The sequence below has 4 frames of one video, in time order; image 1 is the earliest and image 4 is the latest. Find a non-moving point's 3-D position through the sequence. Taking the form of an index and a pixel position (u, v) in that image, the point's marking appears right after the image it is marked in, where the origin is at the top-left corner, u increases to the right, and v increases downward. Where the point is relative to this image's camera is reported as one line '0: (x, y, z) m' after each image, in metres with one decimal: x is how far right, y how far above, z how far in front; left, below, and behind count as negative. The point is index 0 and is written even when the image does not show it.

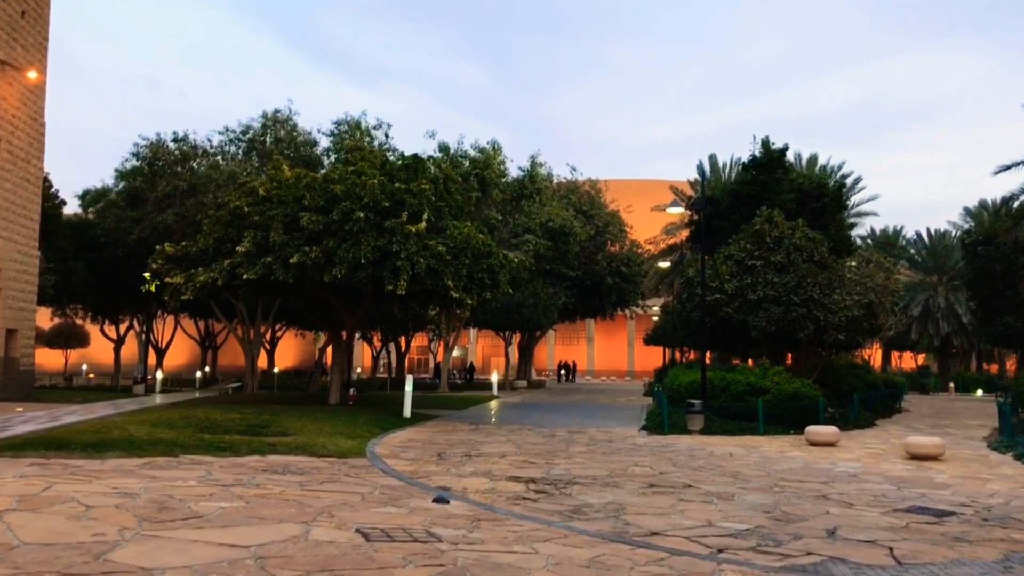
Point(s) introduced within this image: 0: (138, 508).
0: (-3.8, -2.2, +8.0) m
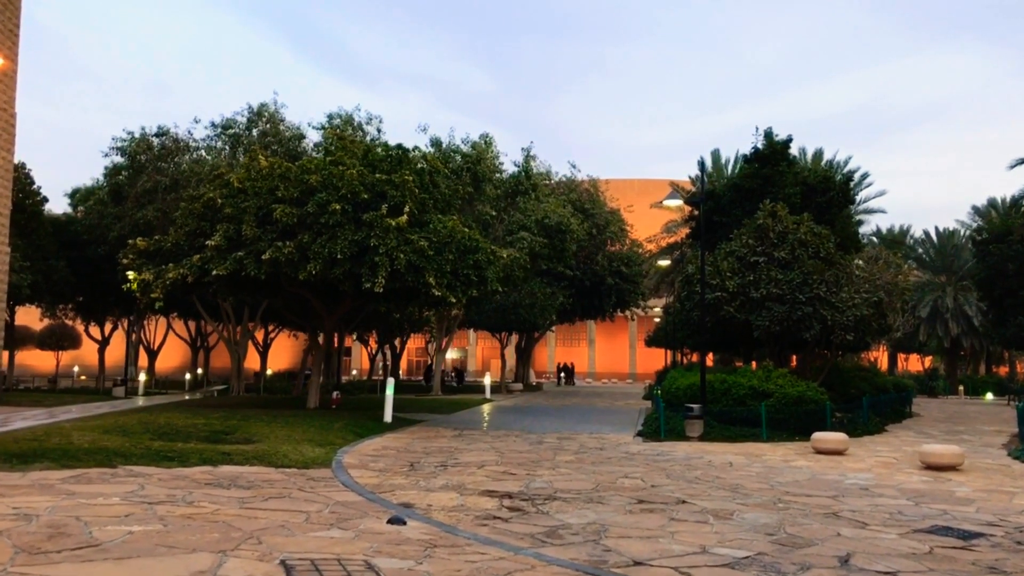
0: (-4.2, -2.1, +6.8) m
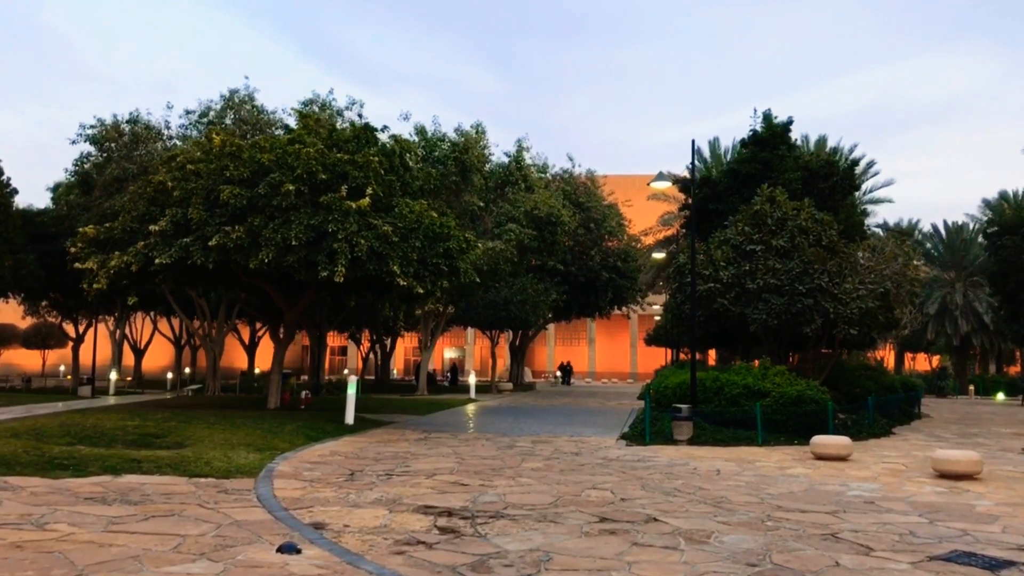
0: (-4.9, -1.9, +5.1) m
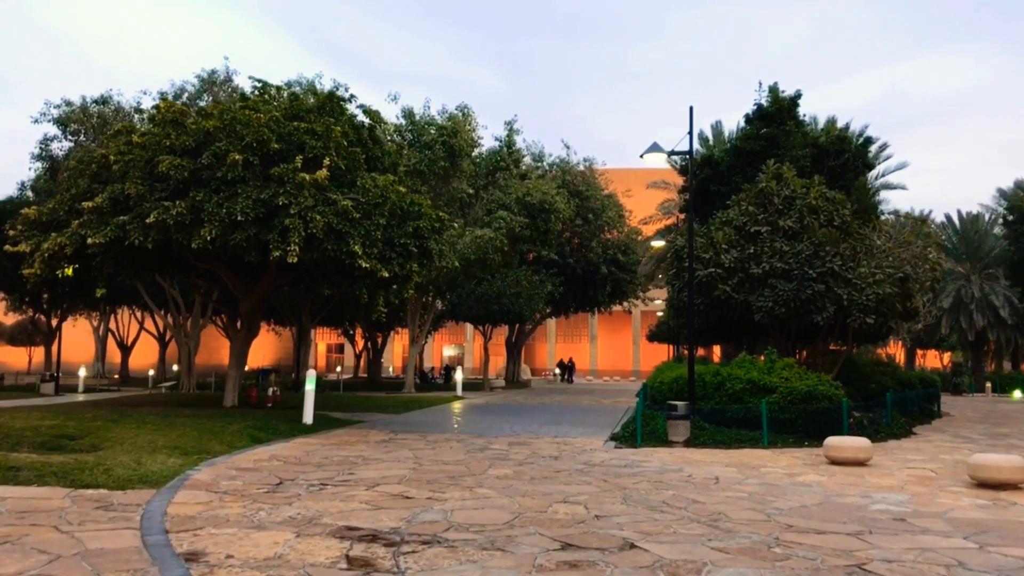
0: (-5.5, -1.6, +3.2) m
